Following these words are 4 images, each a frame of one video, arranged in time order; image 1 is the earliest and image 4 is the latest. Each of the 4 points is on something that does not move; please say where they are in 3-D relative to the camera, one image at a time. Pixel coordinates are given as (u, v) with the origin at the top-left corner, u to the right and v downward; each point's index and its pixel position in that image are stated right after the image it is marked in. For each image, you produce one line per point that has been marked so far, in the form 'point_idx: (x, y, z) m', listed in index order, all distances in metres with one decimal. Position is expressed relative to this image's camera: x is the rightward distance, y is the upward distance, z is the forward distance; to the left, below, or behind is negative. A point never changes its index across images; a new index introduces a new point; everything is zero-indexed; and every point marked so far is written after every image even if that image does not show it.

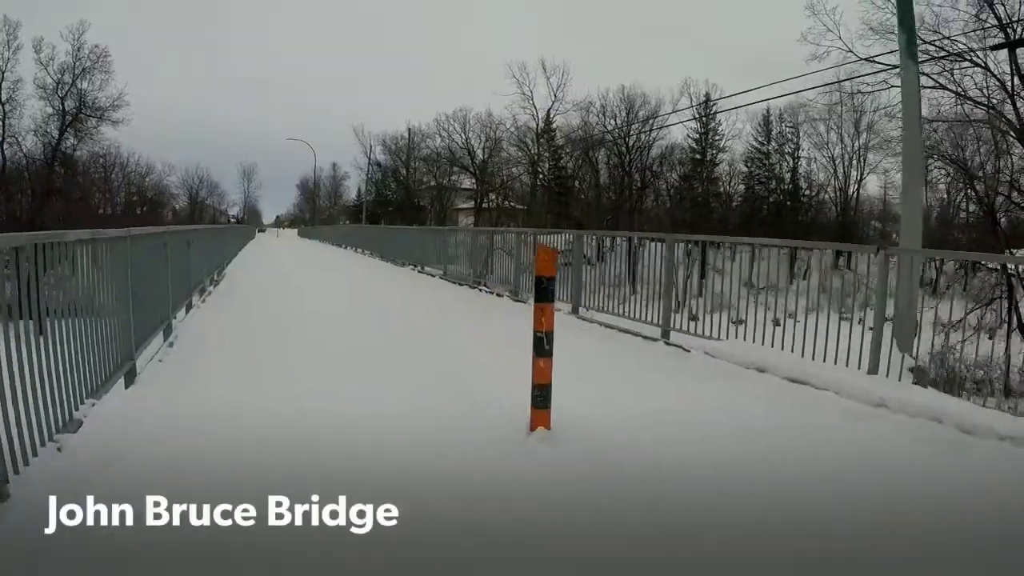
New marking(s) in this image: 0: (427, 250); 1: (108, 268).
0: (-1.8, +0.8, +13.4) m
1: (-3.6, +0.2, +5.3) m
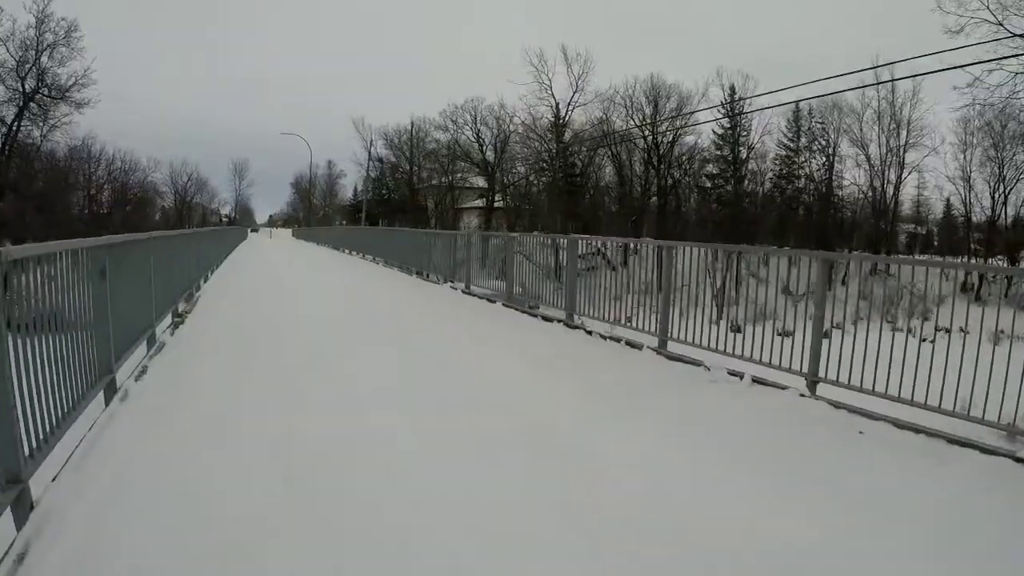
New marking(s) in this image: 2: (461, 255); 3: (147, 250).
0: (-1.7, +0.7, +12.9) m
1: (-3.4, +0.1, +4.8) m
2: (-0.8, +0.5, +10.9) m
3: (-4.3, +0.4, +7.1) m
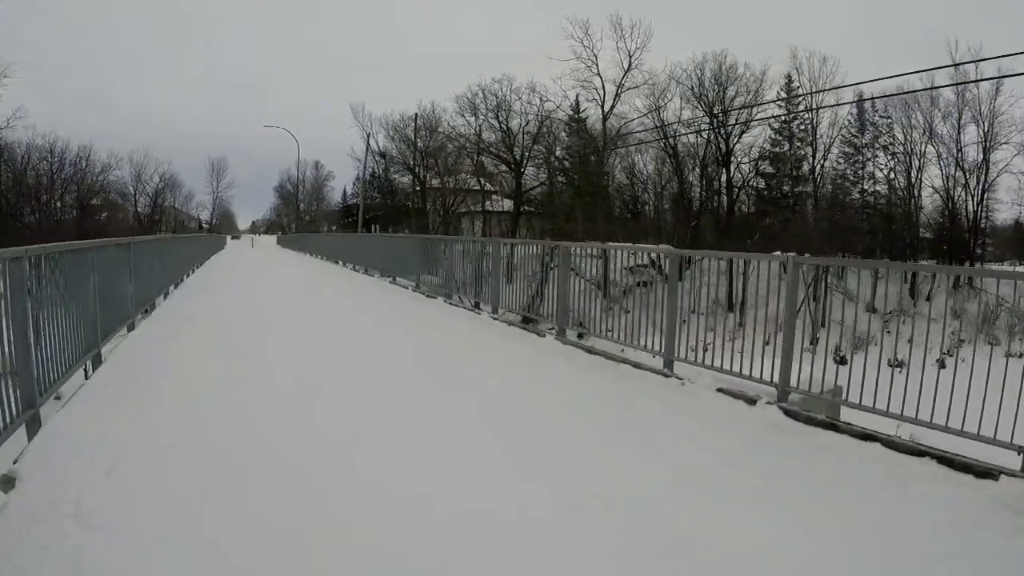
0: (-1.6, +0.5, +11.9) m
1: (-3.1, 0.0, +3.7) m
2: (-0.7, +0.3, +9.9) m
3: (-4.1, +0.3, +6.0) m
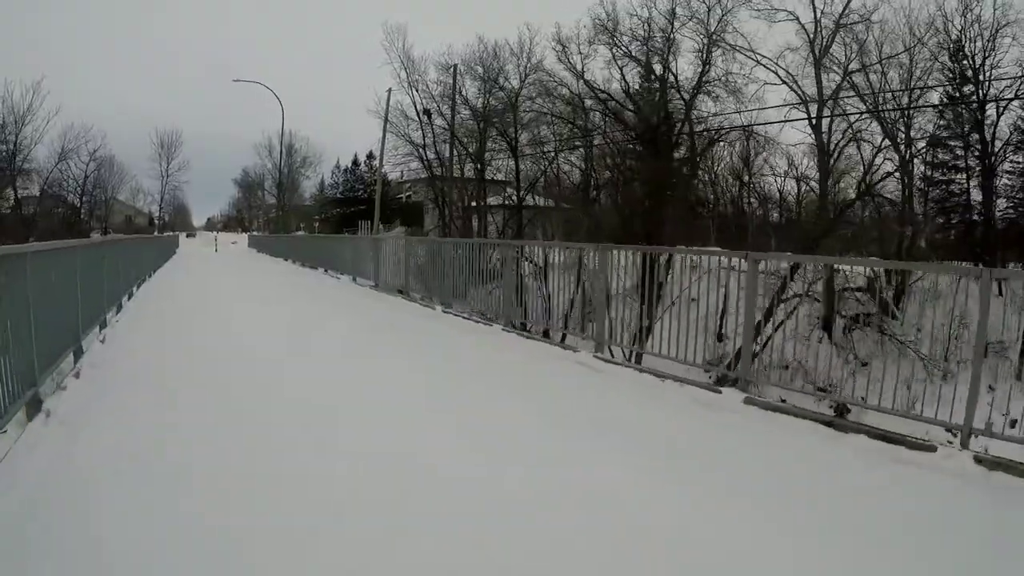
0: (-2.0, +0.5, +11.1) m
1: (-3.0, -0.1, +2.9) m
2: (-0.9, +0.3, +9.2) m
3: (-4.1, +0.2, +5.1) m
